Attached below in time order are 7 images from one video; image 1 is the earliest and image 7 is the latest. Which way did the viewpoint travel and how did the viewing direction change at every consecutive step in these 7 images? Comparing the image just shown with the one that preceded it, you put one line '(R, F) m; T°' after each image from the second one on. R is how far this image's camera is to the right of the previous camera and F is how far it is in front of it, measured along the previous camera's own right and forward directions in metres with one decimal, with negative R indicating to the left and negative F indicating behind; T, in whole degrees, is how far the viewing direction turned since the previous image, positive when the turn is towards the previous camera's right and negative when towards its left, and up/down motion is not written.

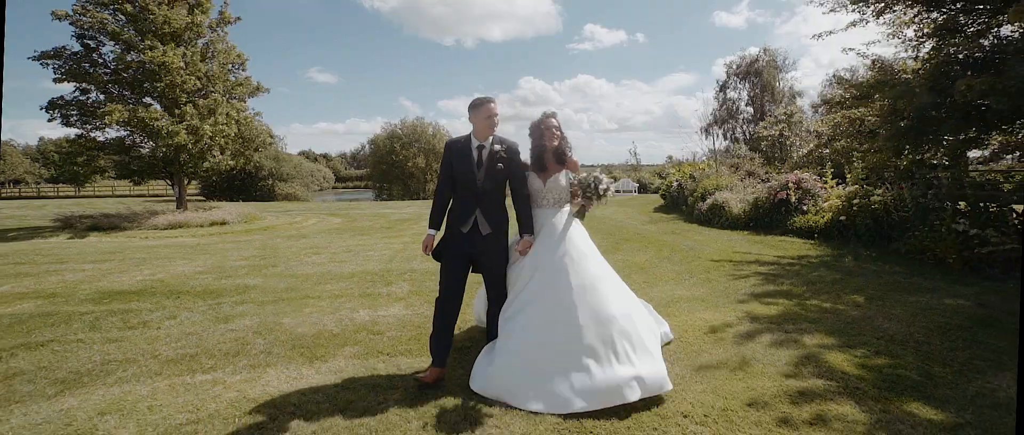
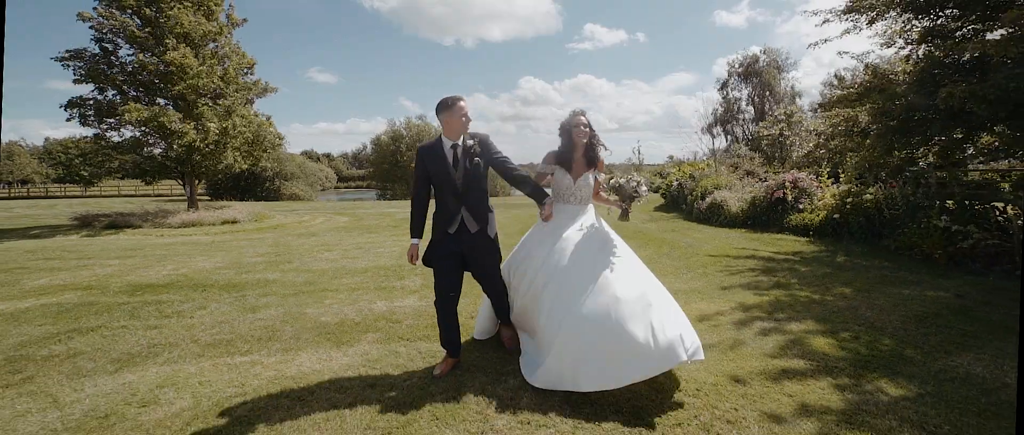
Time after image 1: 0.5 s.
(-0.1, -0.3) m; 0°
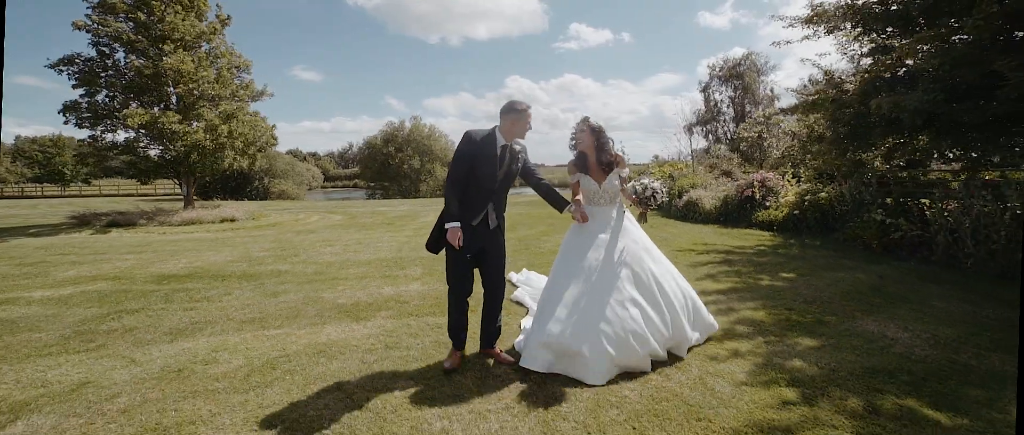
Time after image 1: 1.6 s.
(-0.1, -0.7) m; +2°
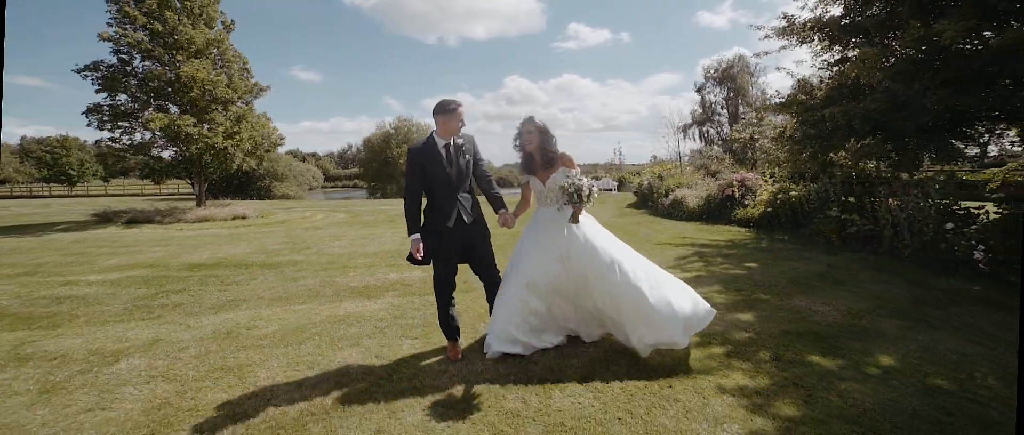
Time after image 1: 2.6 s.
(+0.1, -0.8) m; 0°
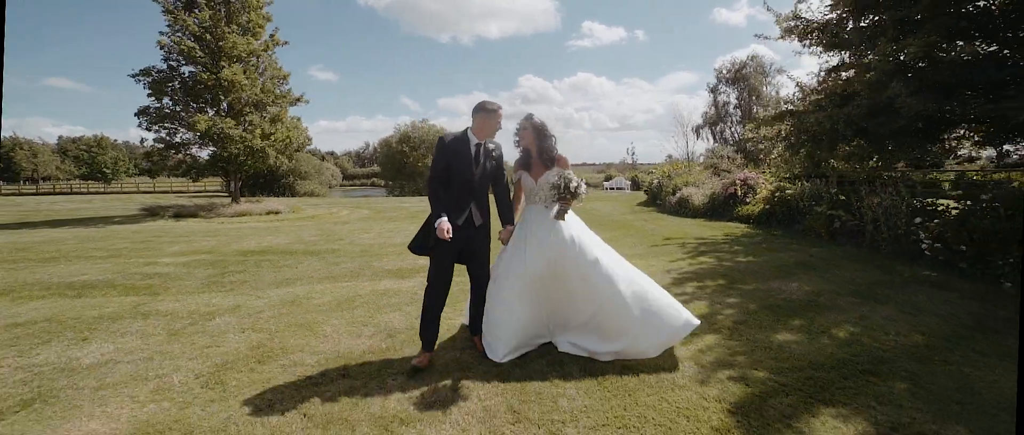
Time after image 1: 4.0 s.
(0.0, -0.9) m; -2°
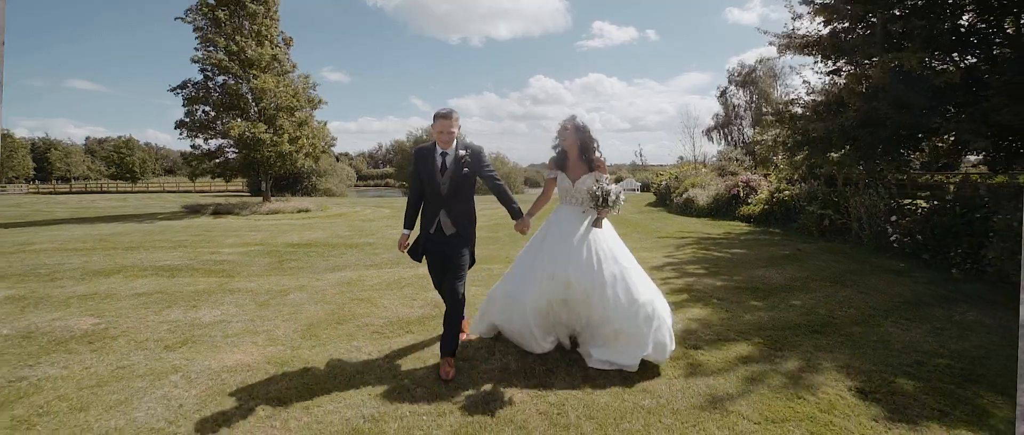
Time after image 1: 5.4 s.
(-0.1, -1.0) m; -1°
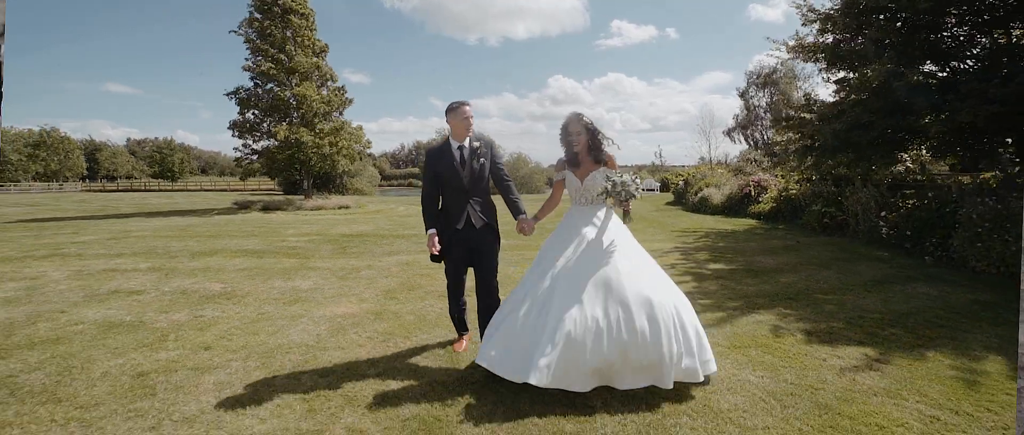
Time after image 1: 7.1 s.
(-0.2, -1.1) m; -2°
